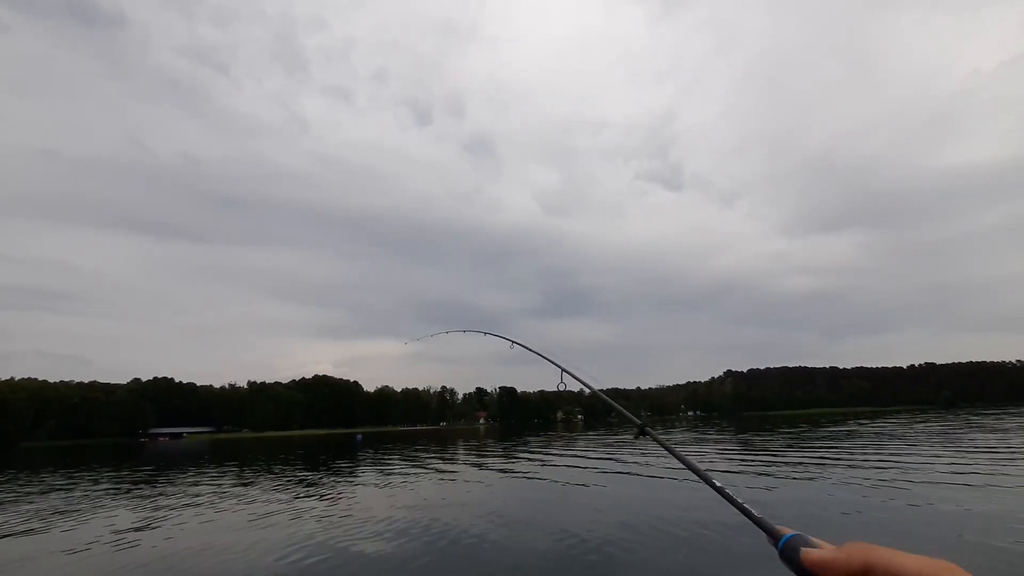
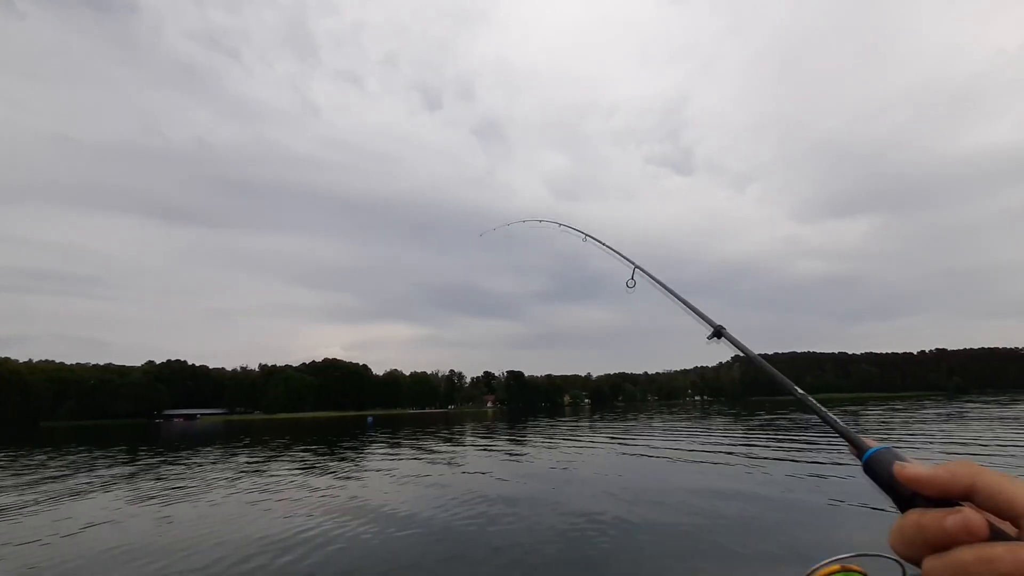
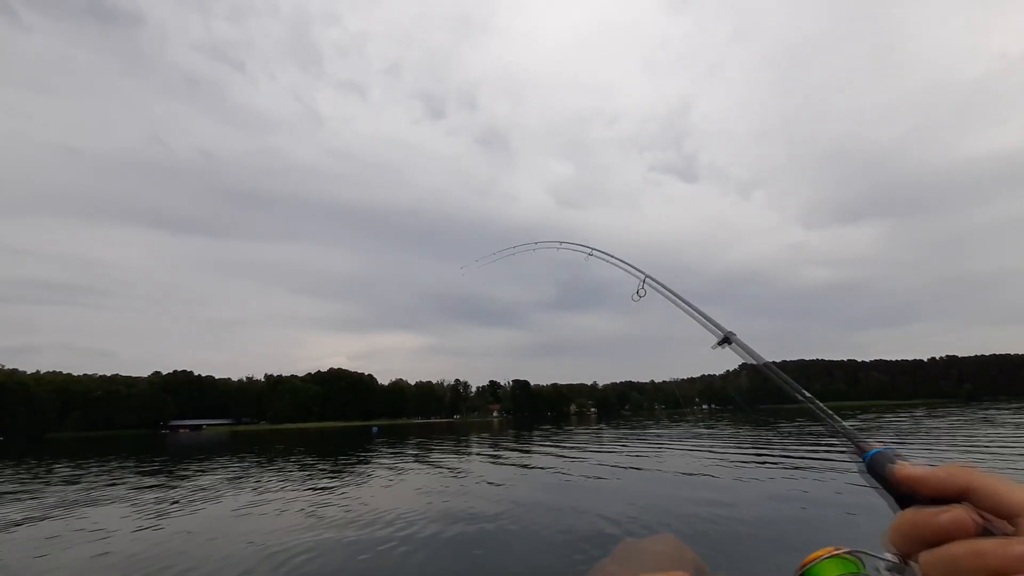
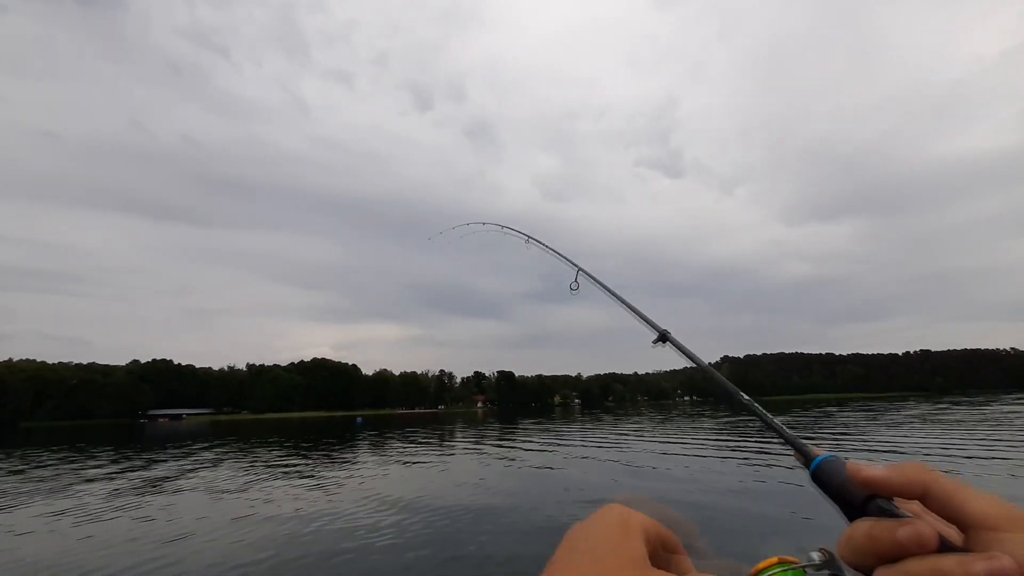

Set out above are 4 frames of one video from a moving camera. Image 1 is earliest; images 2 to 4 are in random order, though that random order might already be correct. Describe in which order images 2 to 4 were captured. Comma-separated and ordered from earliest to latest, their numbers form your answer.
3, 2, 4
